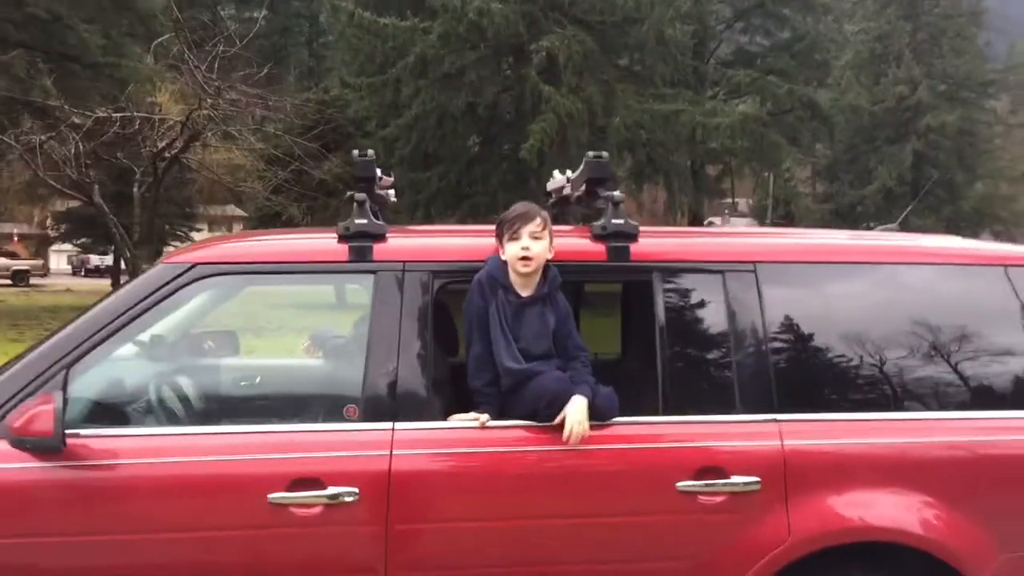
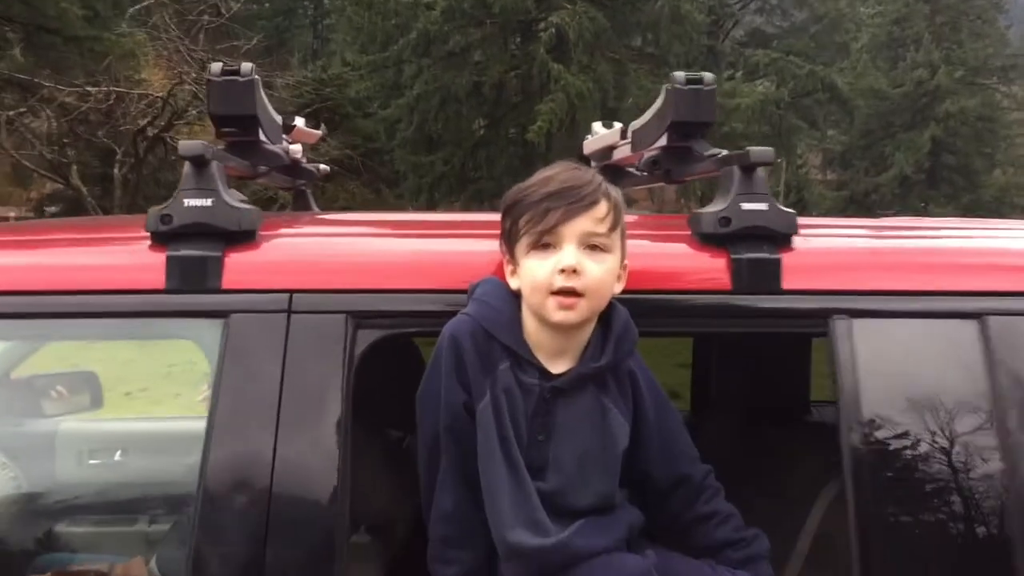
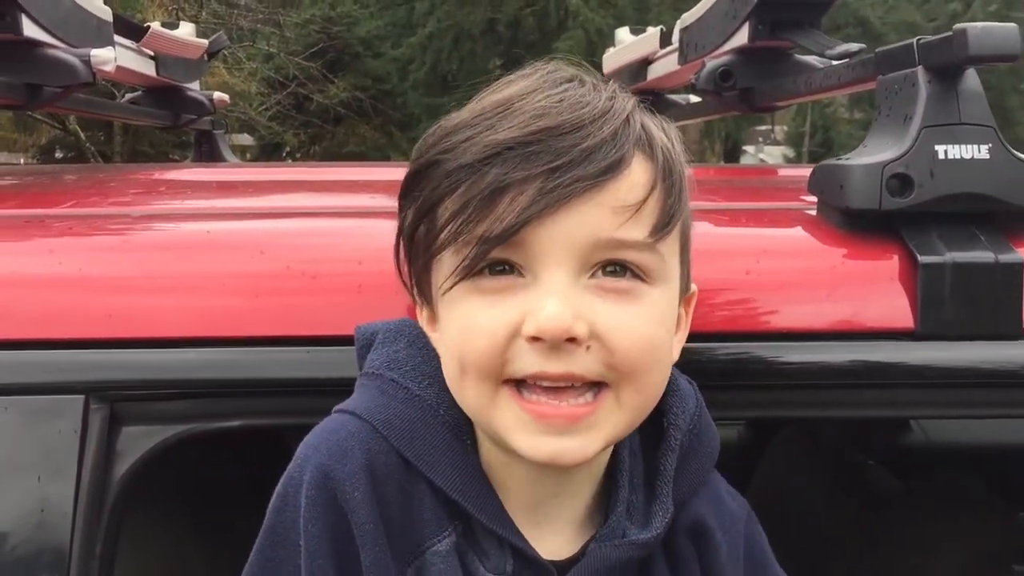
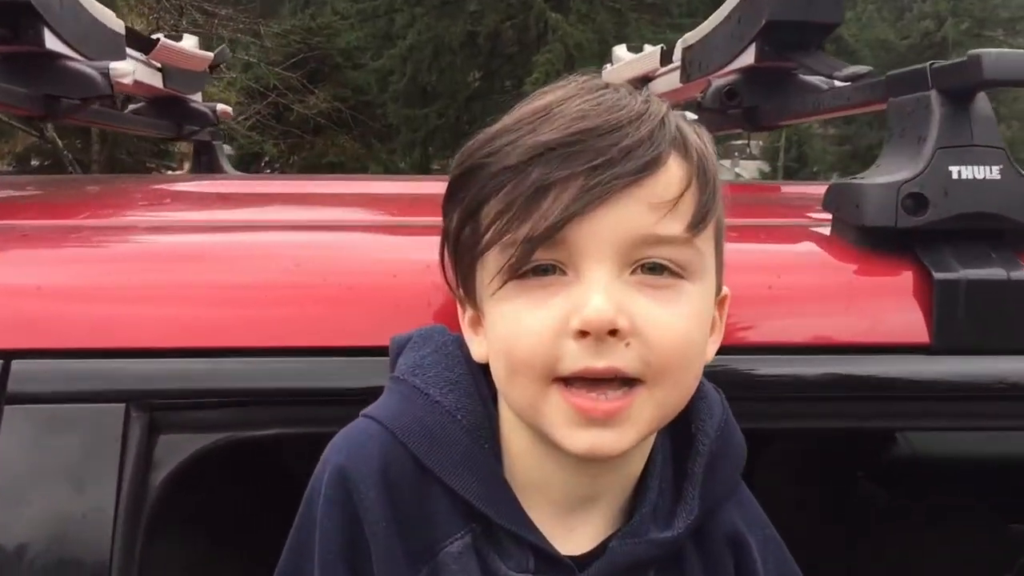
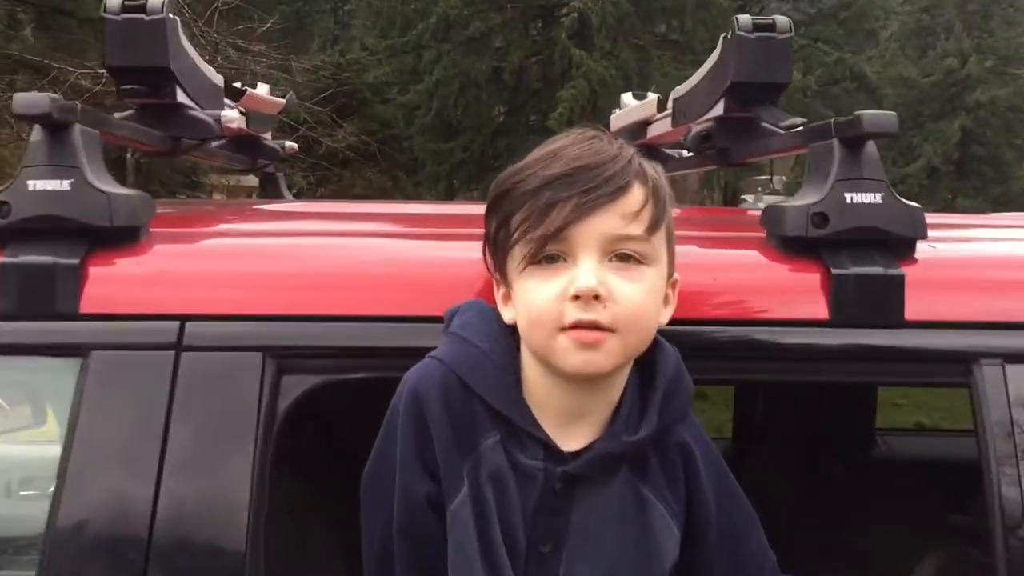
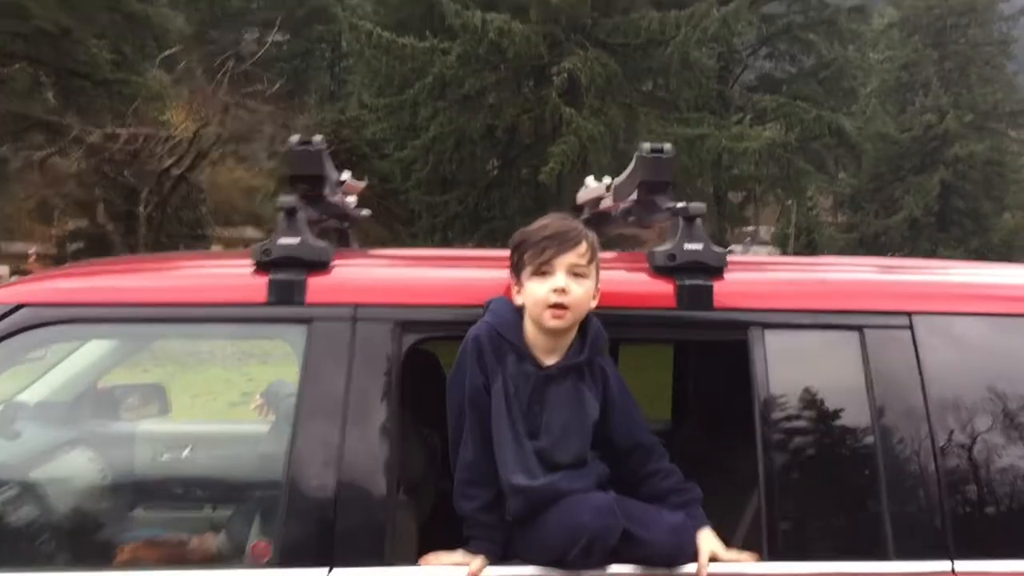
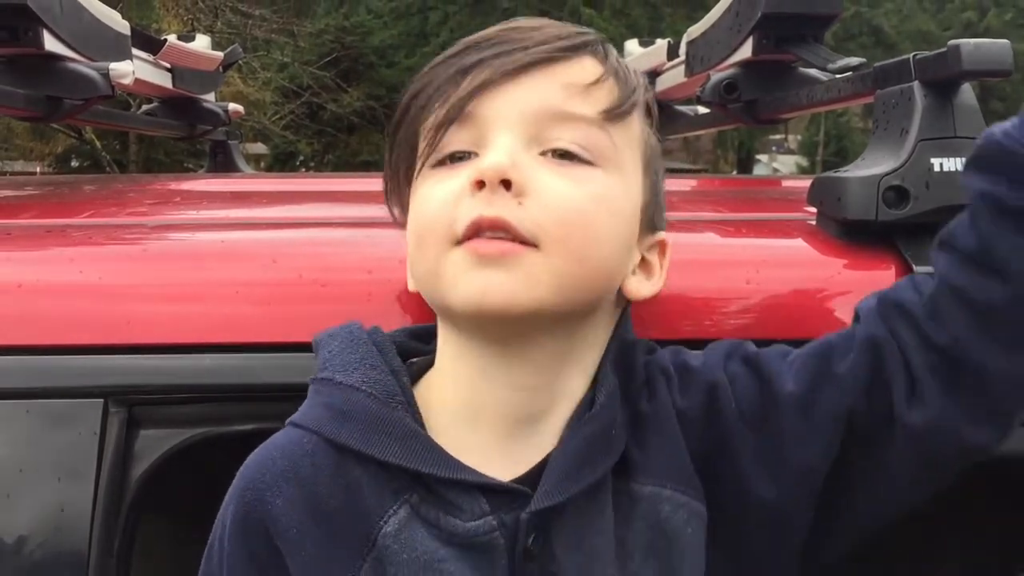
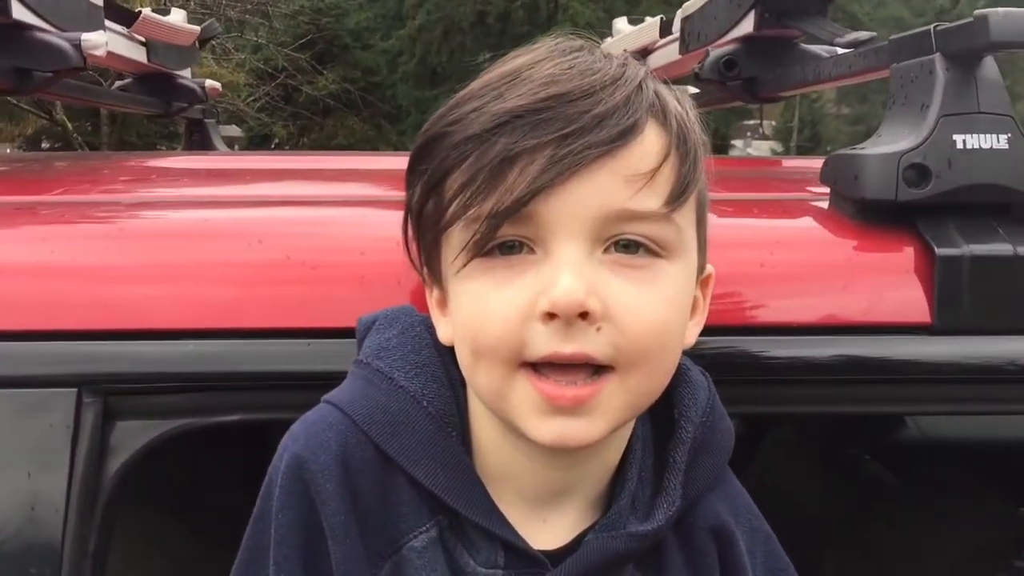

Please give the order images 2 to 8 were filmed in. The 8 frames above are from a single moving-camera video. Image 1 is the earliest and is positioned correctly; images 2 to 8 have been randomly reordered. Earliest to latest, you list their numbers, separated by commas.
6, 2, 5, 4, 8, 3, 7
